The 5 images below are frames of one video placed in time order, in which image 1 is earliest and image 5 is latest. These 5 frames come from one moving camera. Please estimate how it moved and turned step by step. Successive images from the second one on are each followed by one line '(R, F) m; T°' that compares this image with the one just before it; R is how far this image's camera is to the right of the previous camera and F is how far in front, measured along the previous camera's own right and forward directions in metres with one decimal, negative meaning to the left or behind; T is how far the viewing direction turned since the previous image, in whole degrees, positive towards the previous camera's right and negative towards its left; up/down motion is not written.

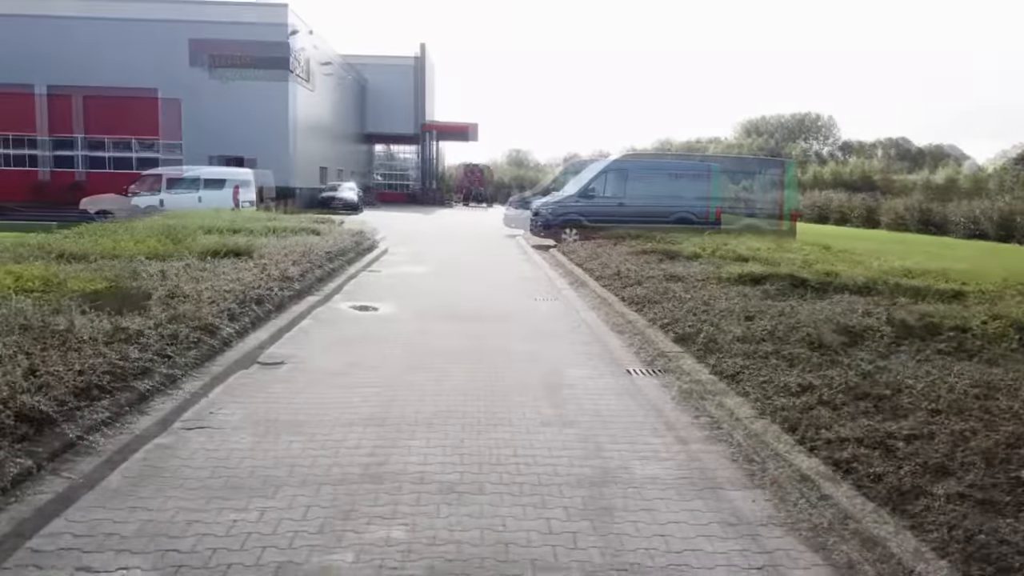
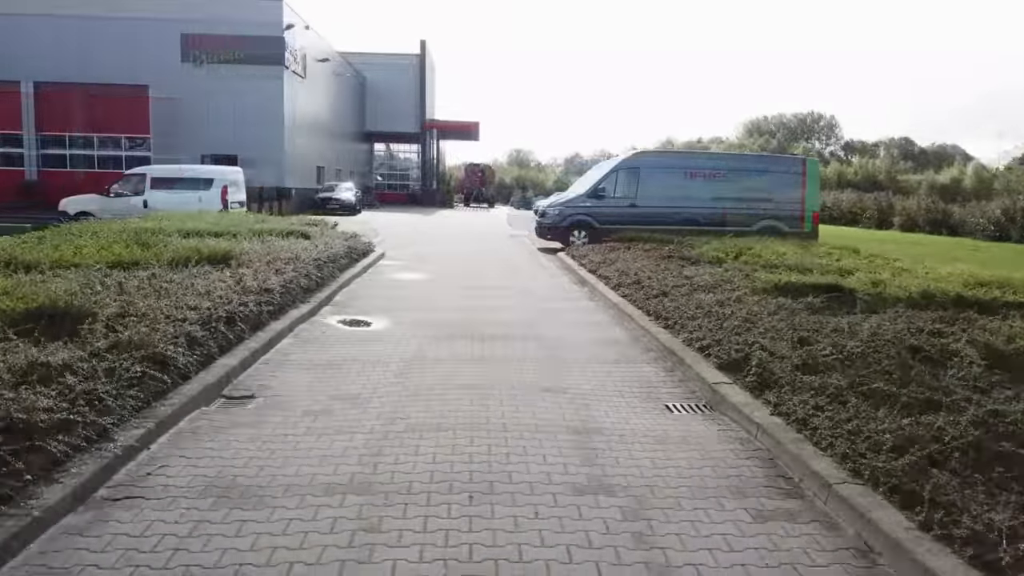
(-0.1, +1.1) m; 0°
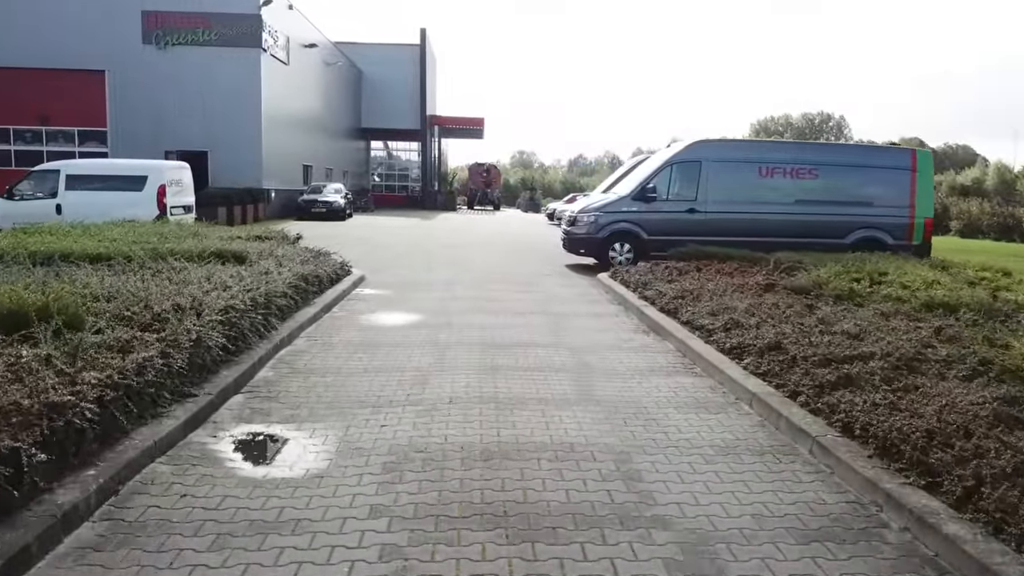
(-0.3, +4.2) m; 0°
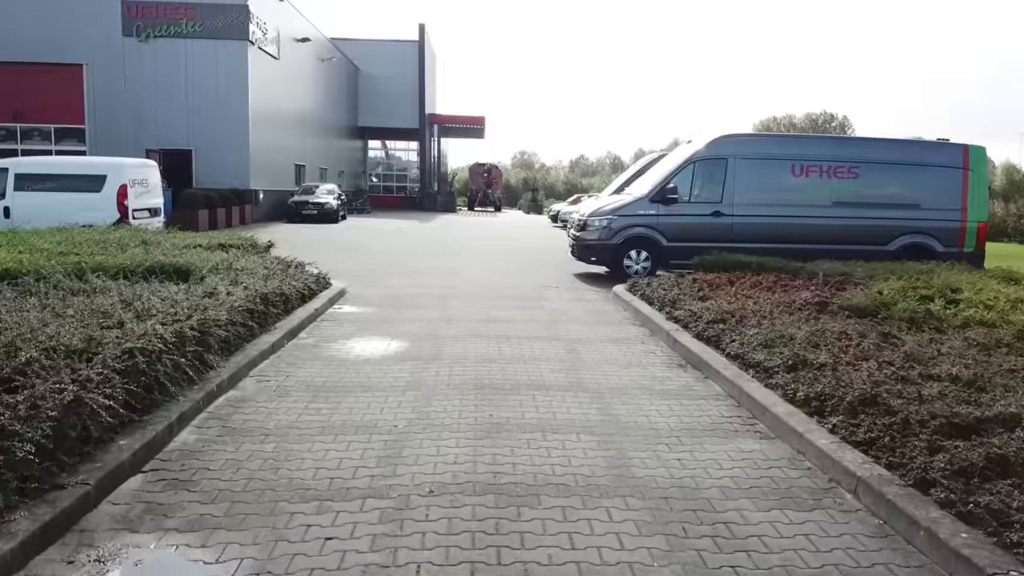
(0.0, +1.5) m; 0°
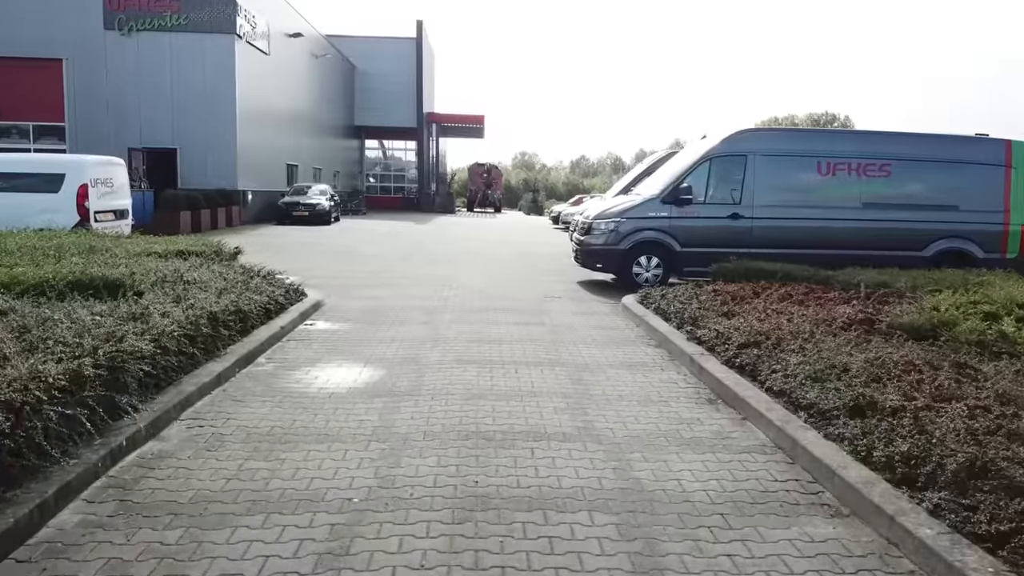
(0.0, +1.1) m; 0°
